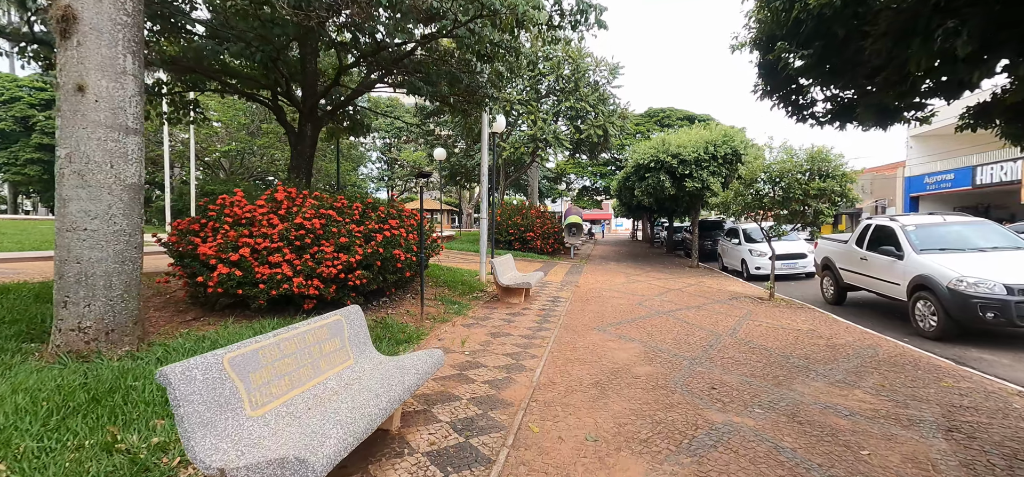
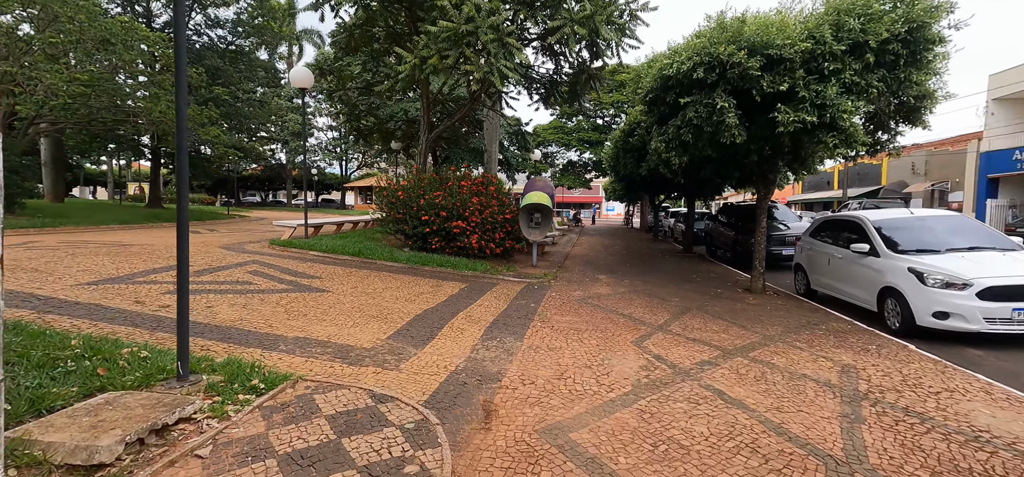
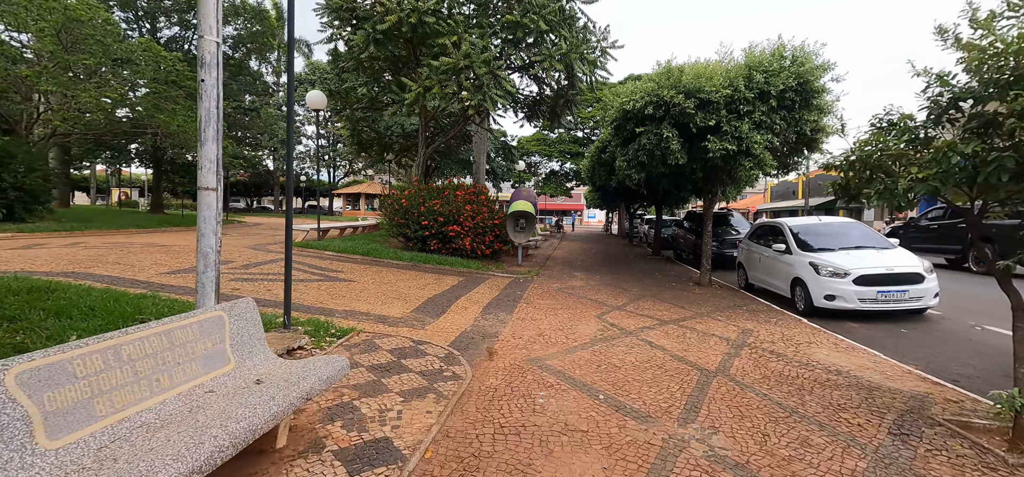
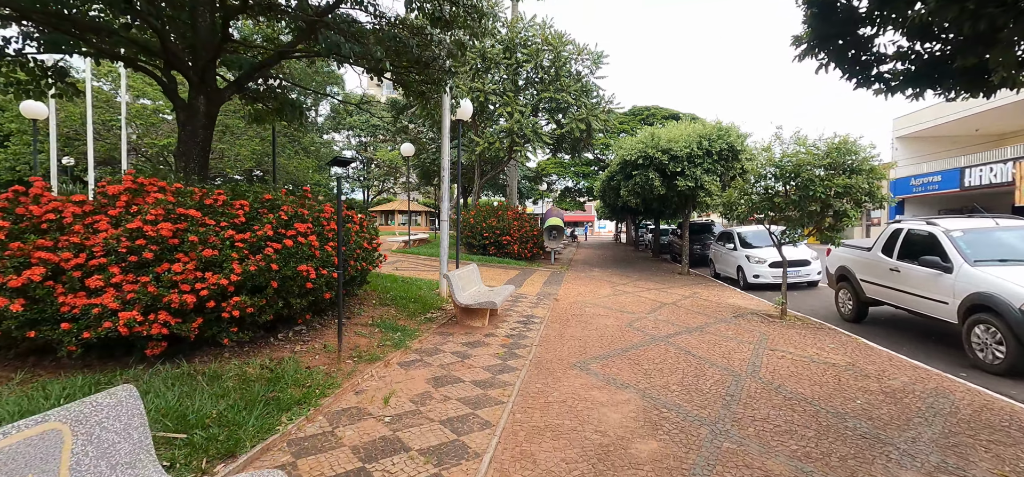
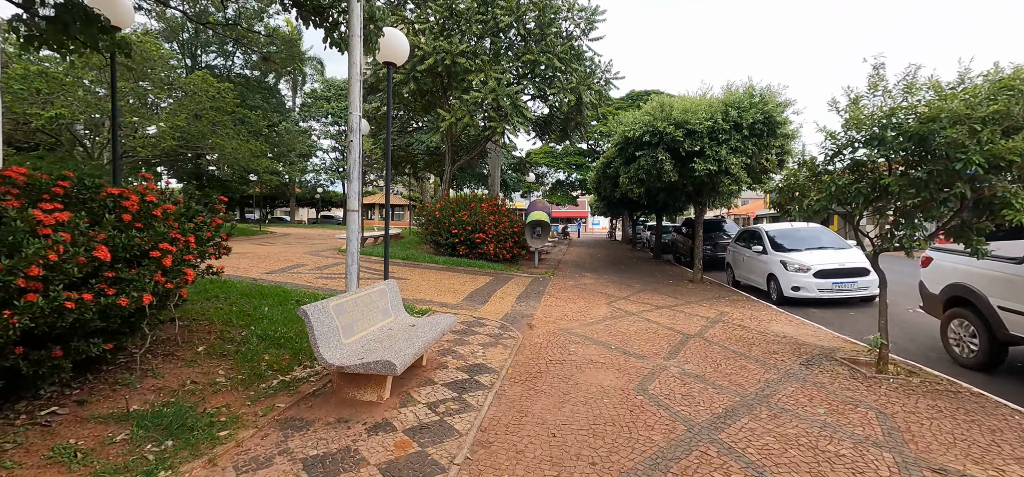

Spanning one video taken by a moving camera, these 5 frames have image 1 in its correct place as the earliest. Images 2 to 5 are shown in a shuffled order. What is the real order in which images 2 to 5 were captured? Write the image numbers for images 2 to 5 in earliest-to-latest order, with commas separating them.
4, 5, 3, 2
